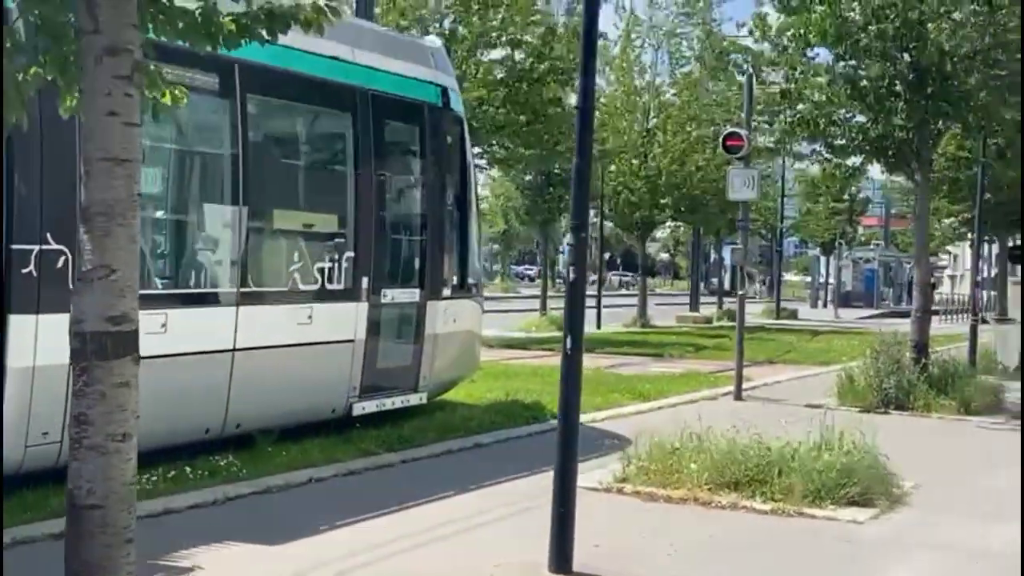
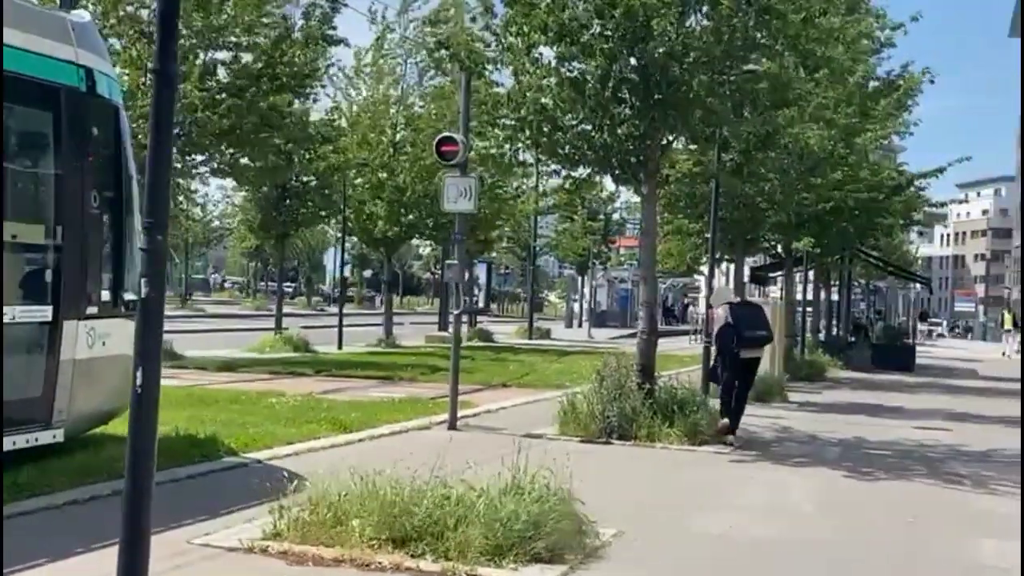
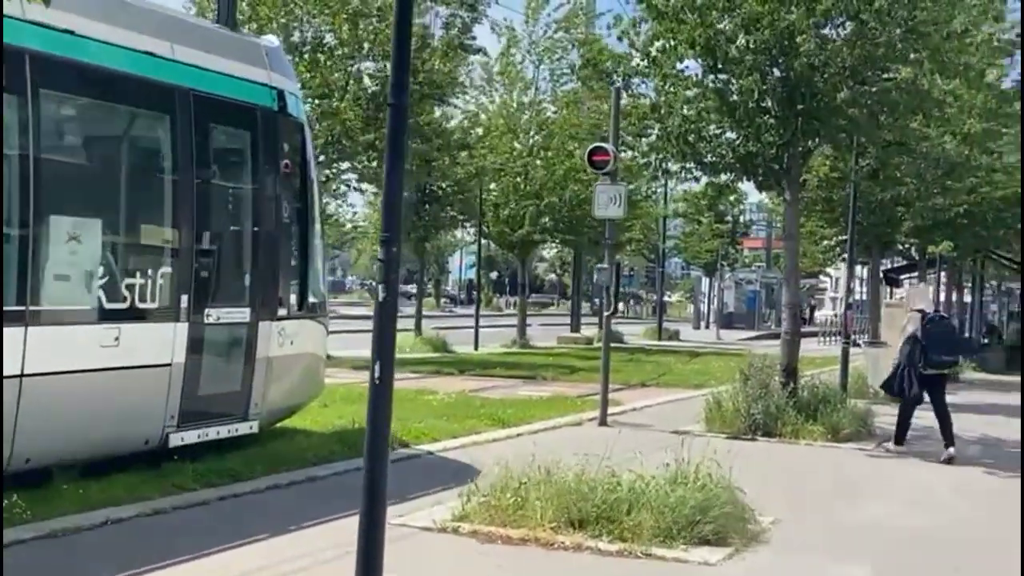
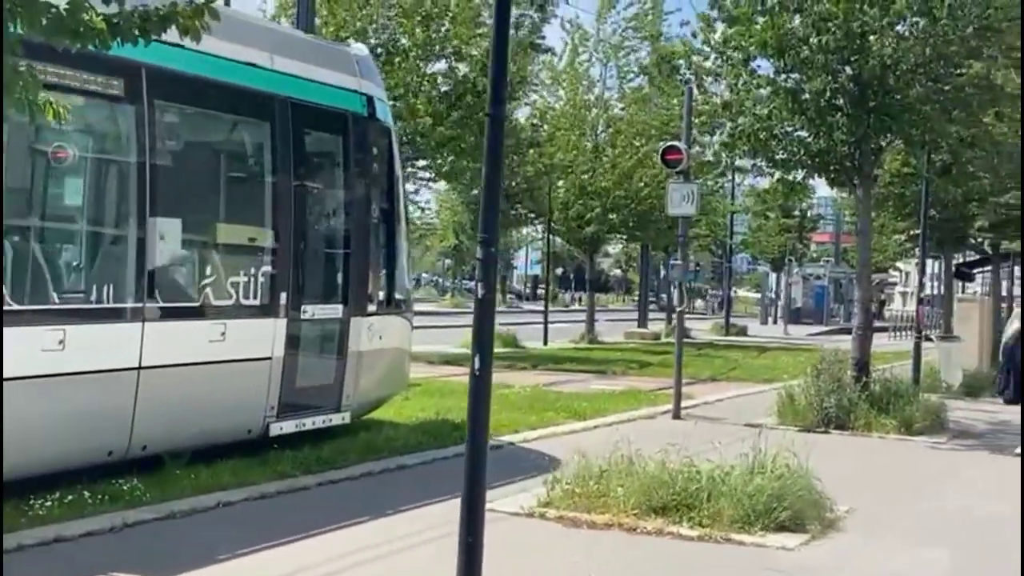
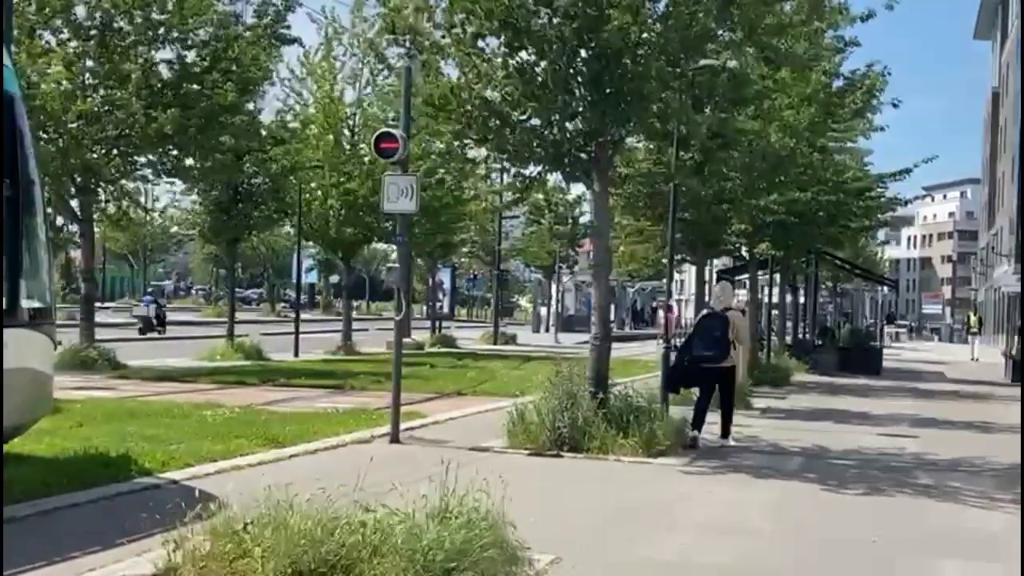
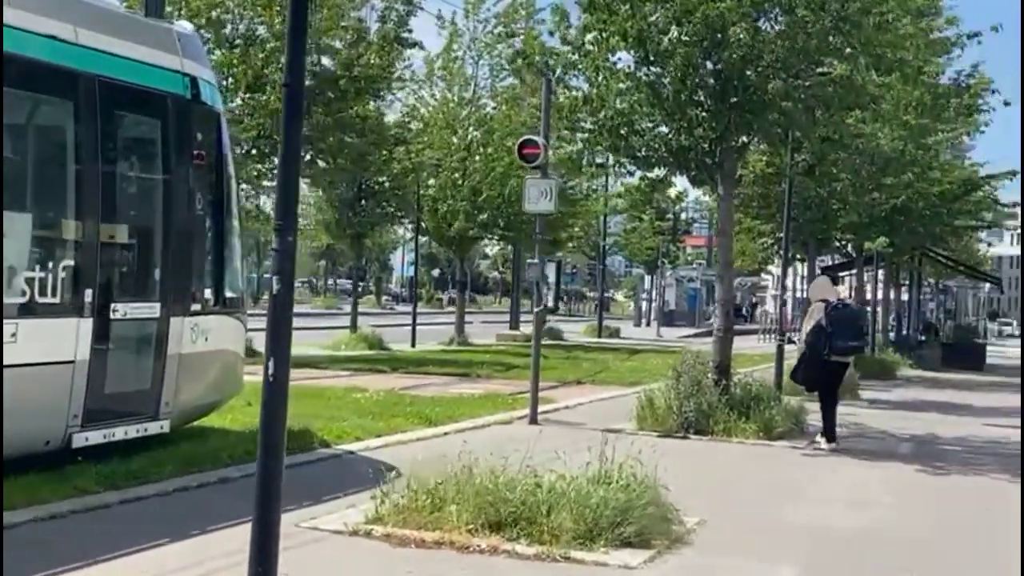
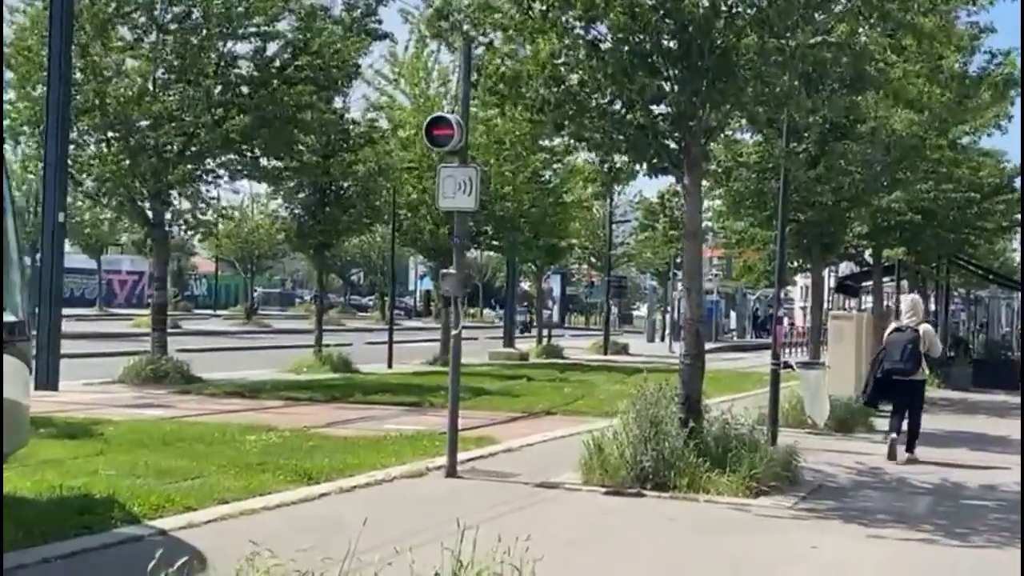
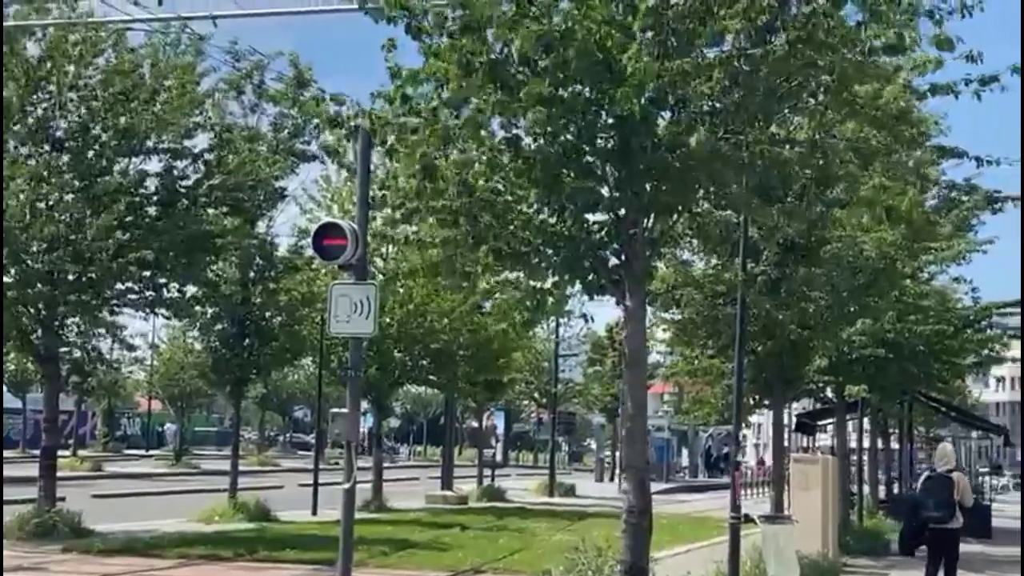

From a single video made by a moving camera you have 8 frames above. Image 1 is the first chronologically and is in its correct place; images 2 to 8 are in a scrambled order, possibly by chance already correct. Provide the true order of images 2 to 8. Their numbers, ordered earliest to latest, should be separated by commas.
4, 3, 6, 2, 5, 7, 8
